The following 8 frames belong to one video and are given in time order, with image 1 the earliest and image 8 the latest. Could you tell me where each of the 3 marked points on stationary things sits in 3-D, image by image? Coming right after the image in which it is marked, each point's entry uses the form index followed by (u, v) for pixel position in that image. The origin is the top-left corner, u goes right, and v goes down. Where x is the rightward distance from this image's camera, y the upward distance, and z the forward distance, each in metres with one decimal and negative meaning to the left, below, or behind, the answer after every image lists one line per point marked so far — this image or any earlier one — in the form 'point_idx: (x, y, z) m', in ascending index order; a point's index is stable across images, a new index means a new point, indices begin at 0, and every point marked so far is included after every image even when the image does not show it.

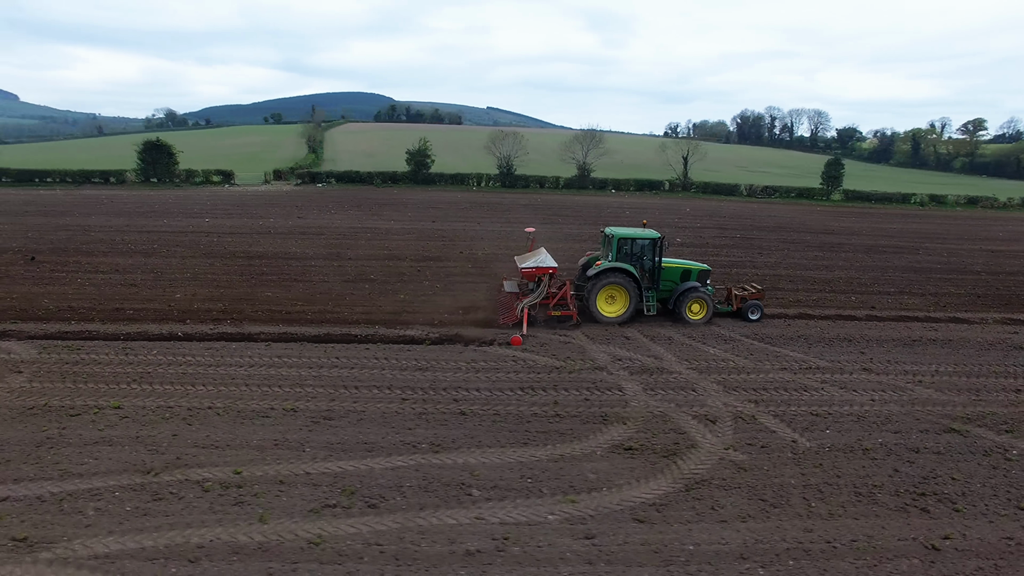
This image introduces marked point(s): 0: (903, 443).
0: (+4.0, -1.6, +6.2) m
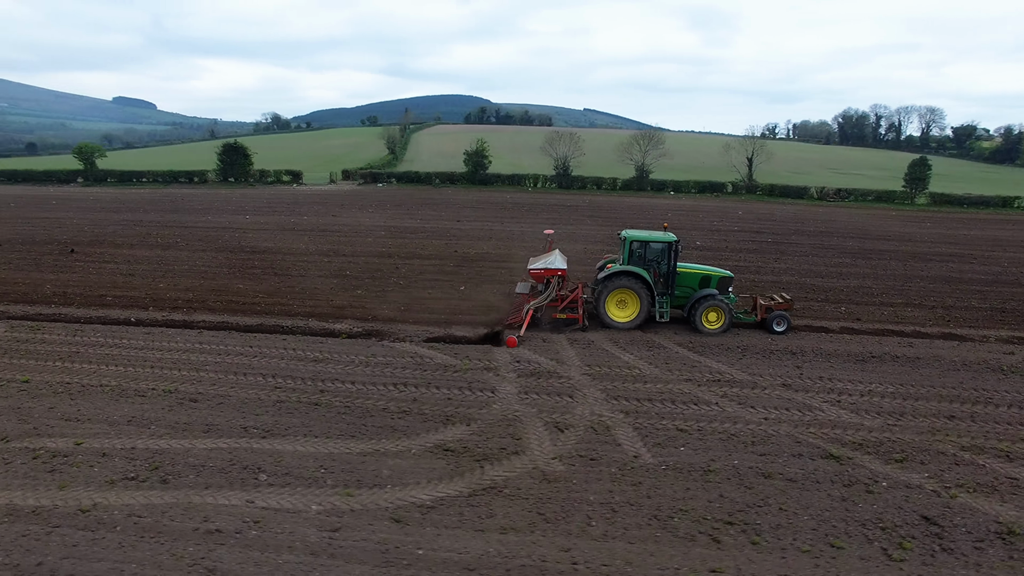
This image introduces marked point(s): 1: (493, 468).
0: (+2.3, -1.7, +5.7) m
1: (-0.2, -1.7, +5.4) m
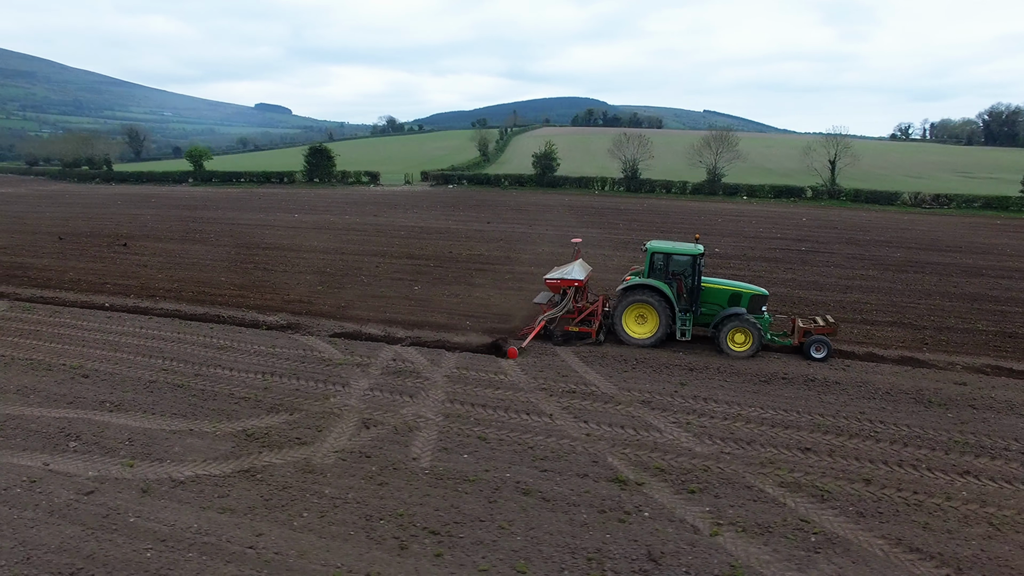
0: (+0.2, -1.7, +5.5) m
1: (-2.4, -1.6, +5.7) m
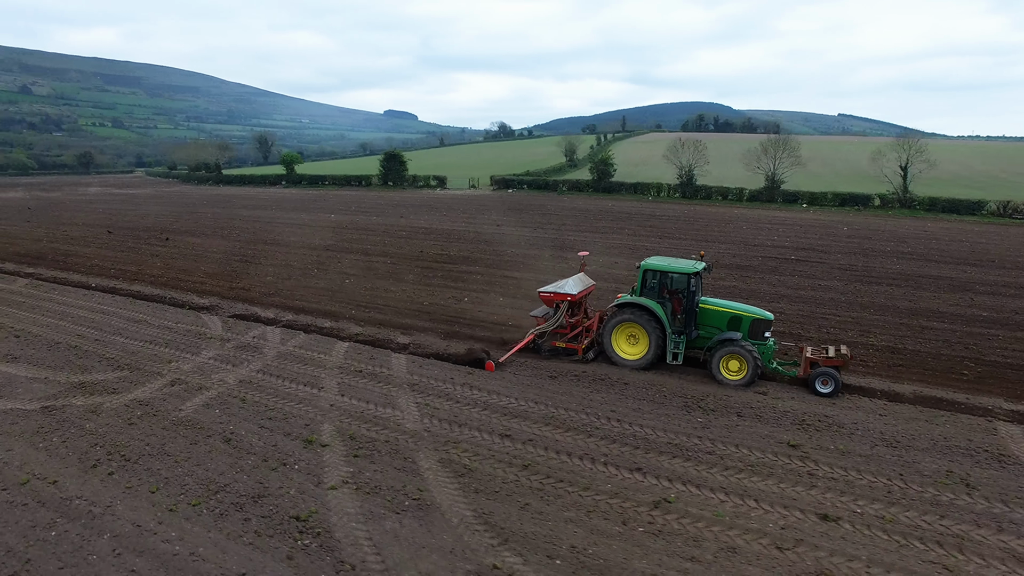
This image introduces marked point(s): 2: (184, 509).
0: (-3.0, -1.6, +6.6) m
1: (-5.4, -1.4, +7.3) m
2: (-2.9, -1.9, +5.2) m
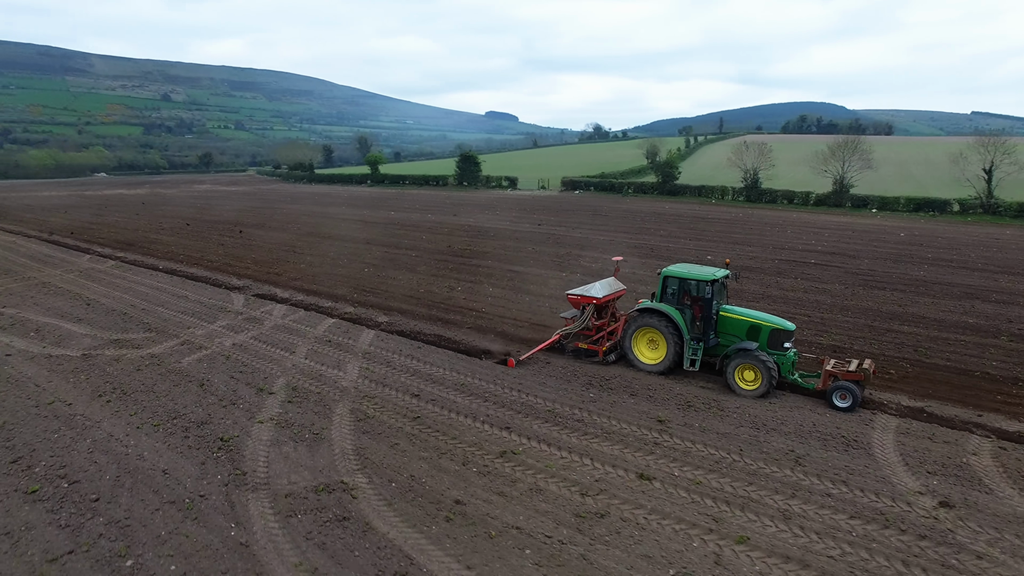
0: (-4.1, -1.3, +8.4) m
1: (-6.4, -1.0, +9.4) m
2: (-4.3, -1.6, +6.9) m
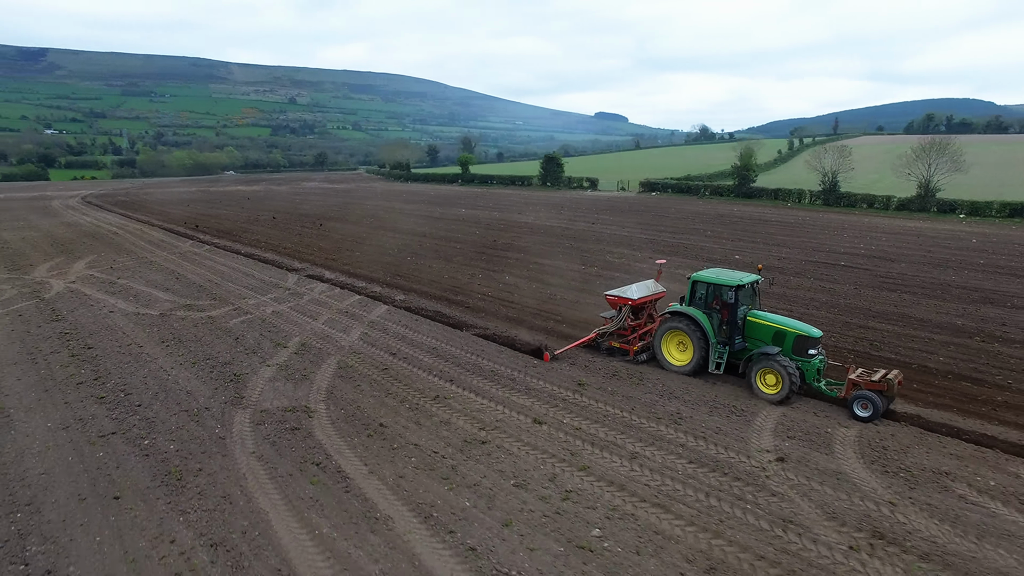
0: (-4.6, -0.9, +10.6) m
1: (-6.7, -0.5, +12.0) m
2: (-5.0, -1.2, +9.3) m
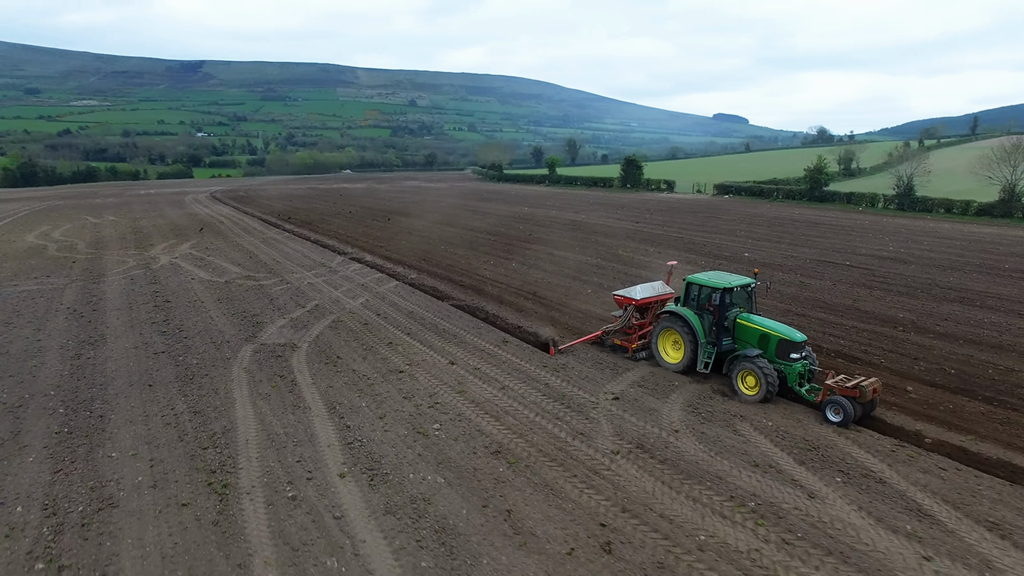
0: (-5.3, -0.2, +13.7) m
1: (-7.0, +0.2, +15.4) m
2: (-5.9, -0.6, +12.4) m
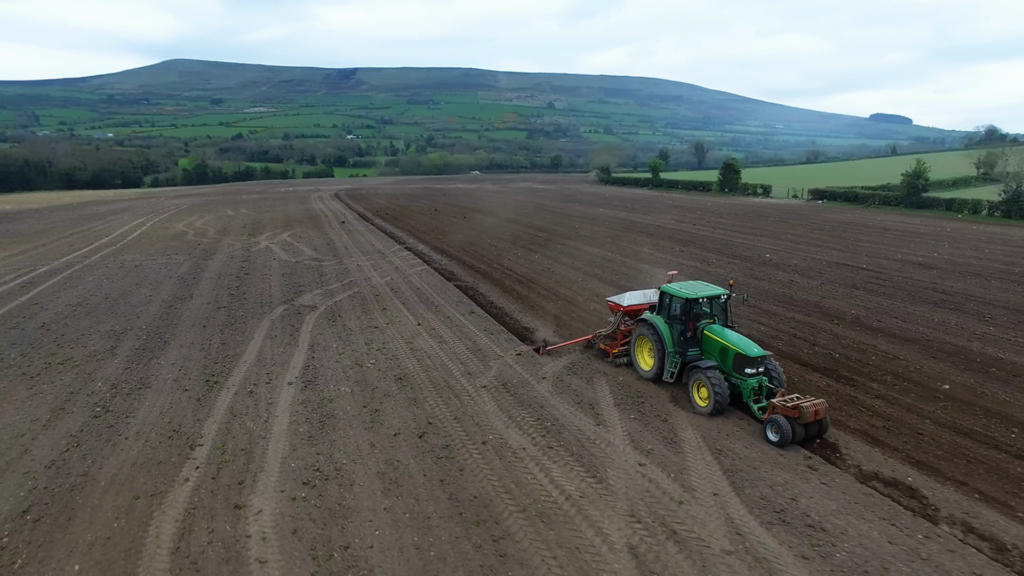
0: (-5.2, +0.4, +17.2) m
1: (-6.6, +0.9, +19.2) m
2: (-6.1, +0.1, +16.0) m
